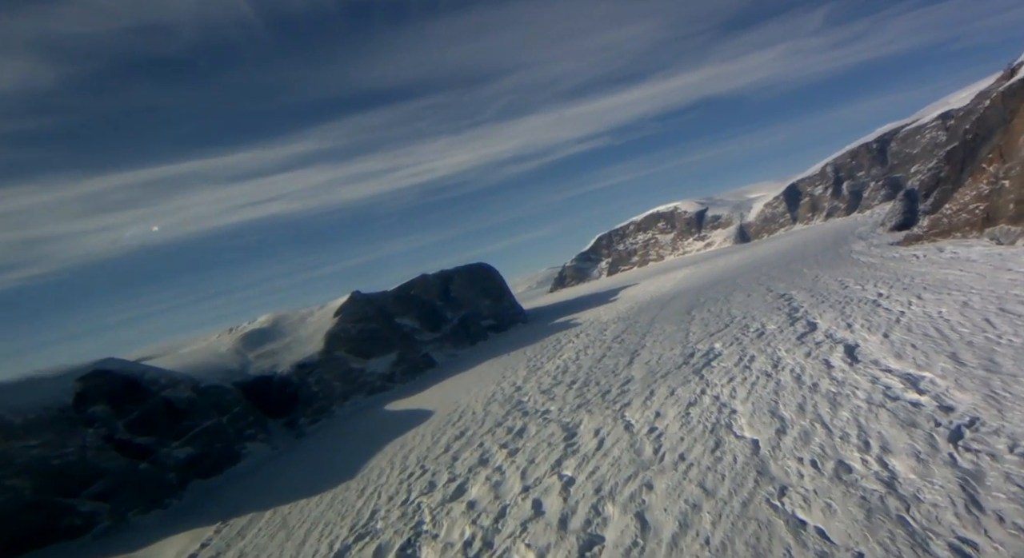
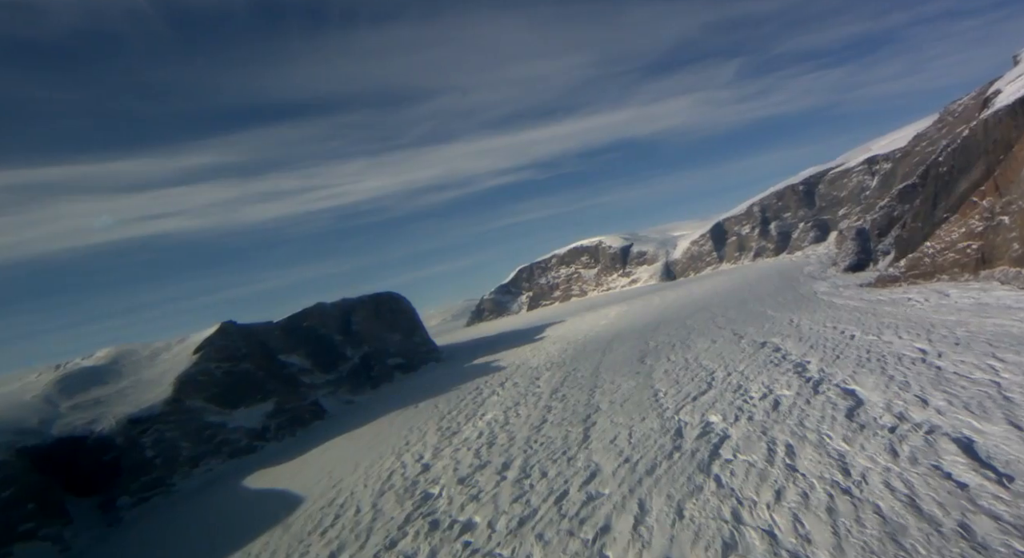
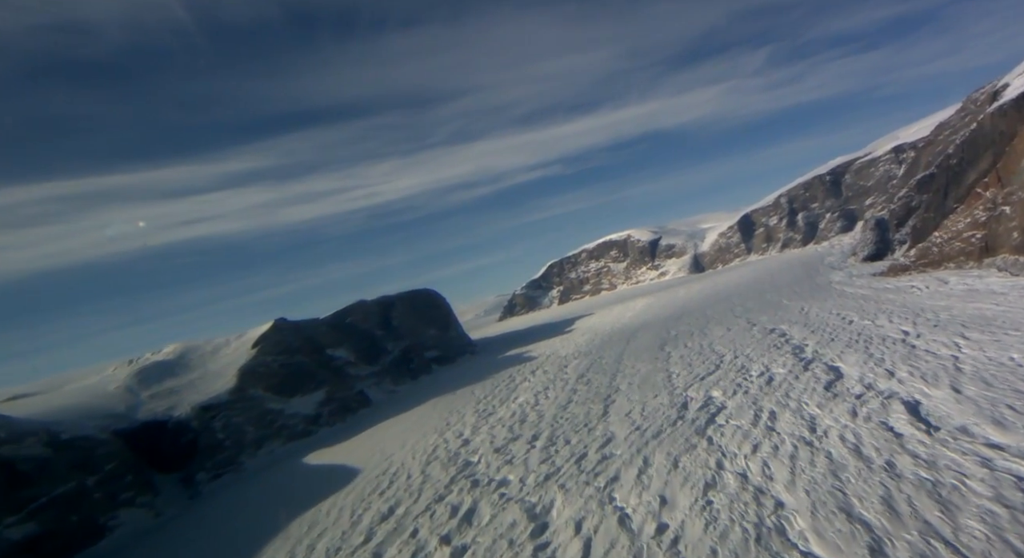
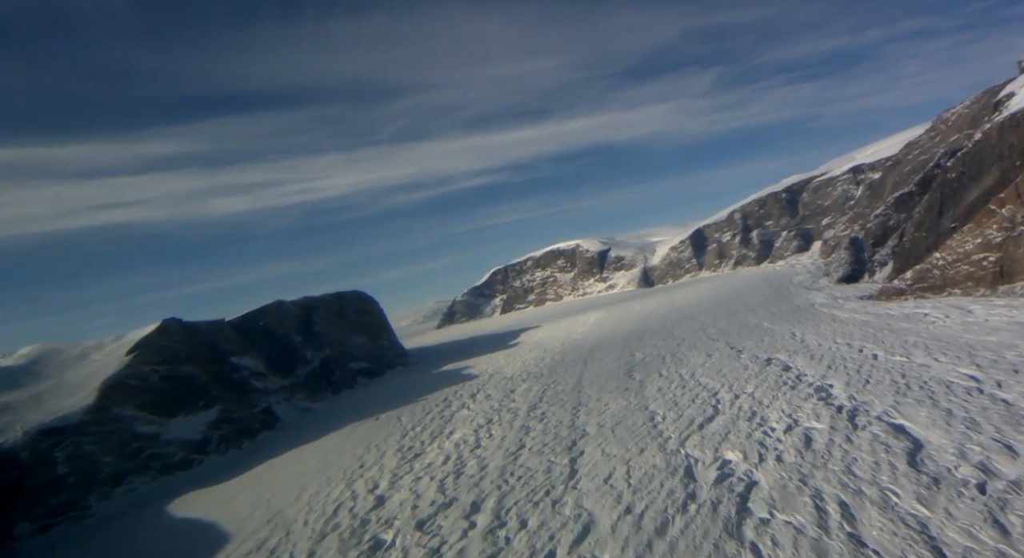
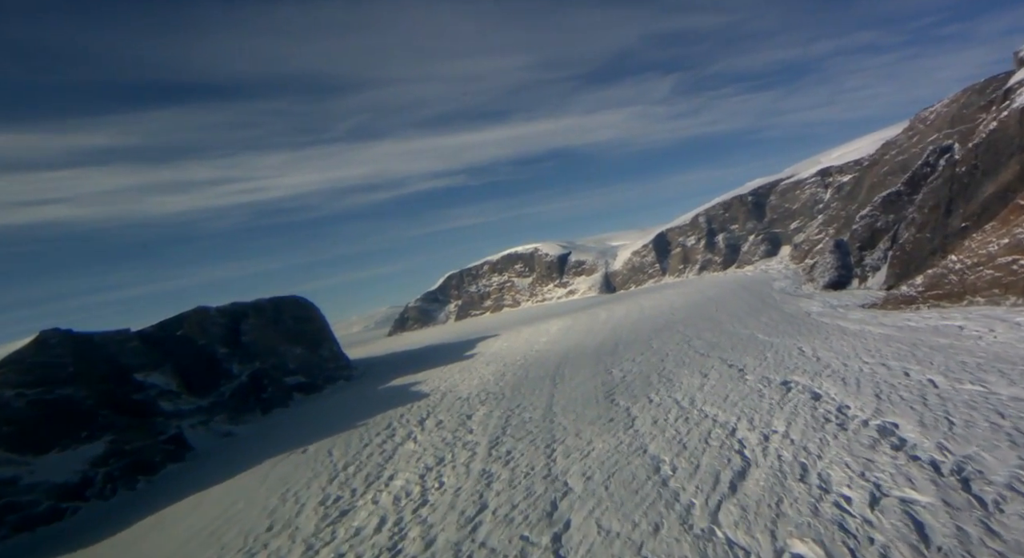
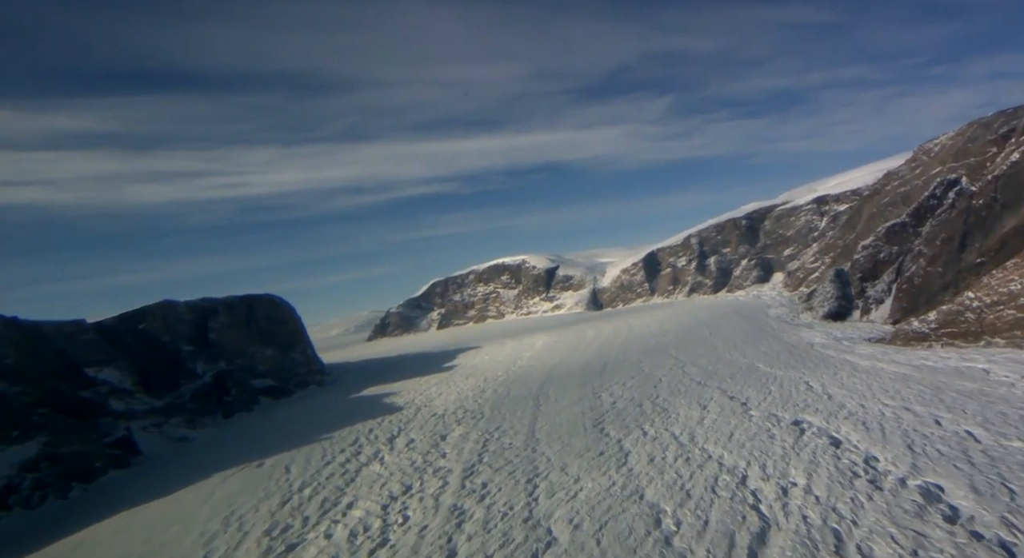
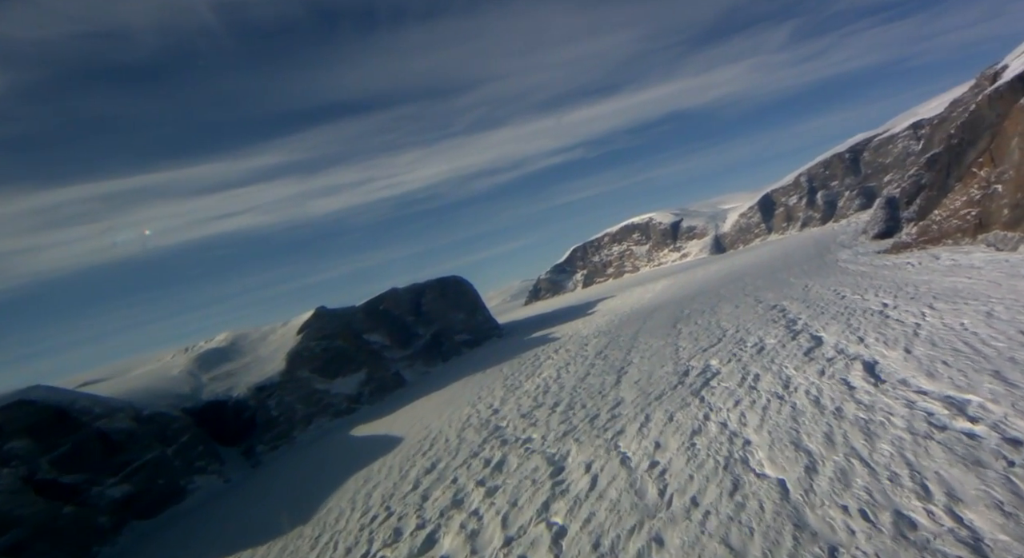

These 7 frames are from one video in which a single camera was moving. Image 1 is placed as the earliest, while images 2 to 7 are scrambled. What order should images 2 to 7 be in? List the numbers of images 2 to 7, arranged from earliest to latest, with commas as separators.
7, 3, 2, 4, 5, 6
